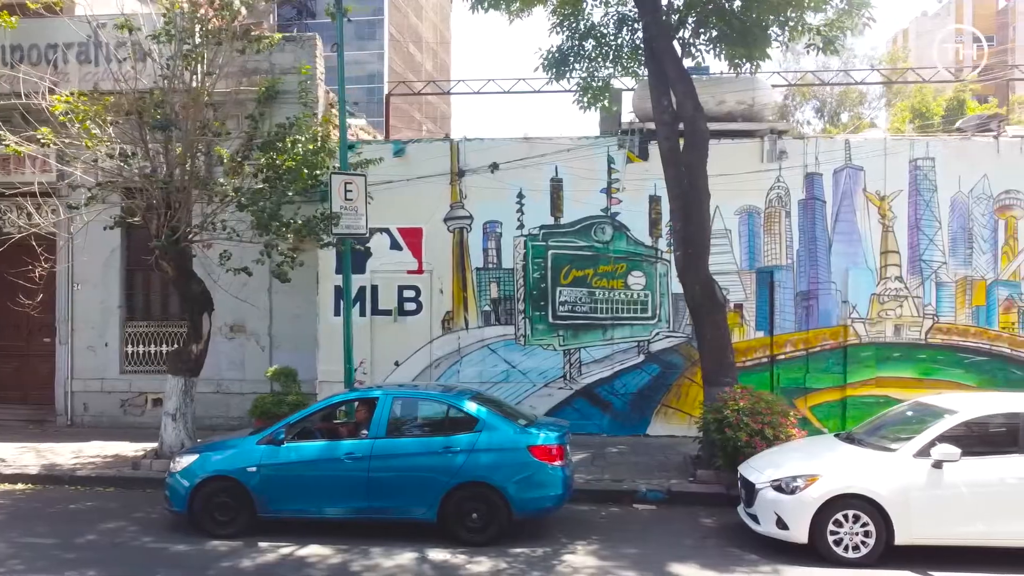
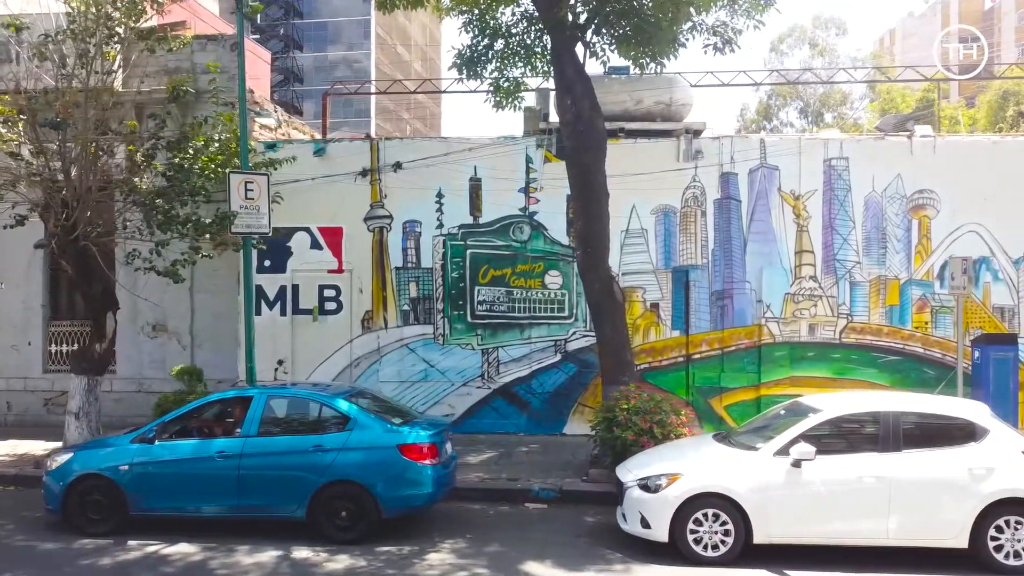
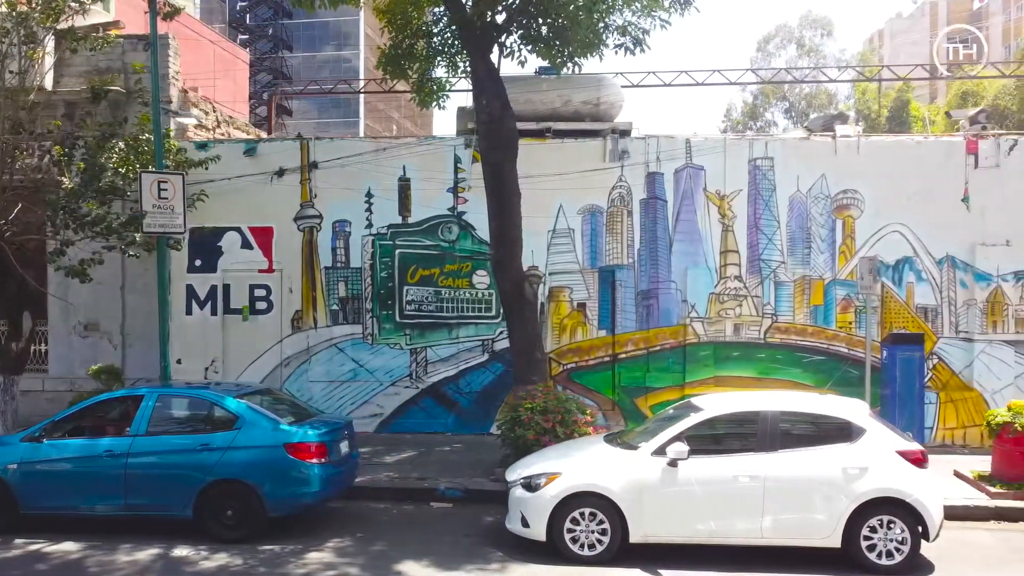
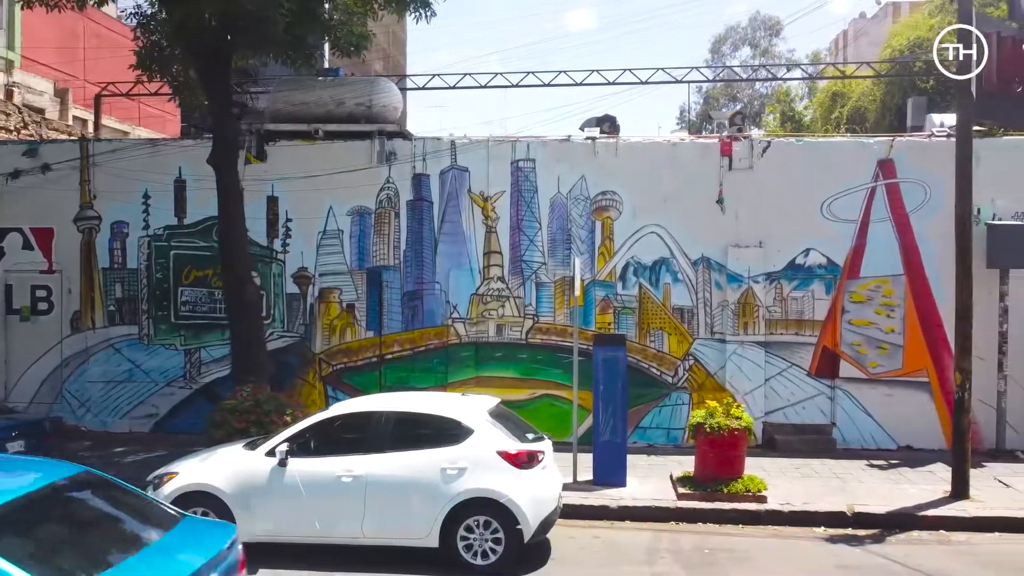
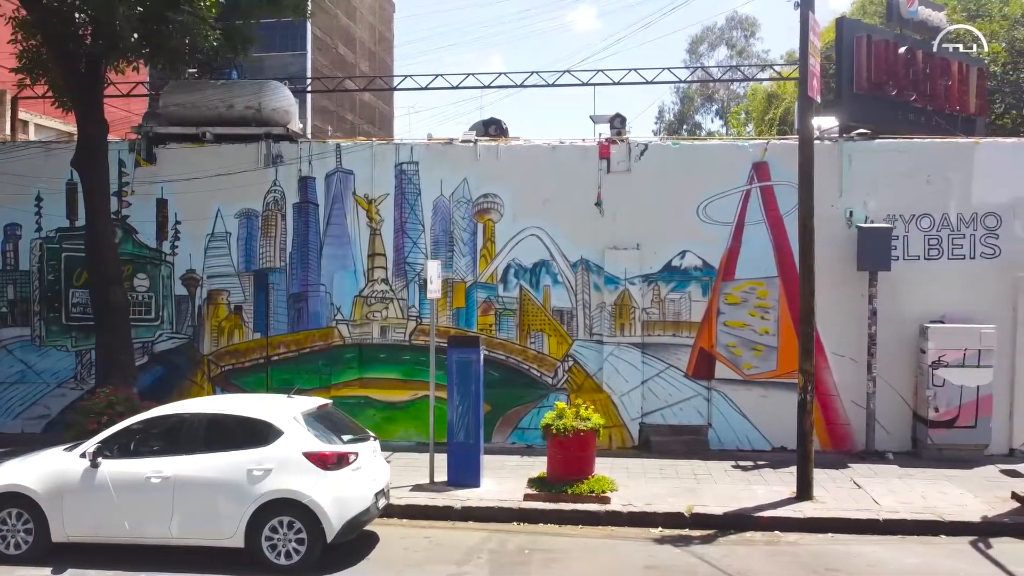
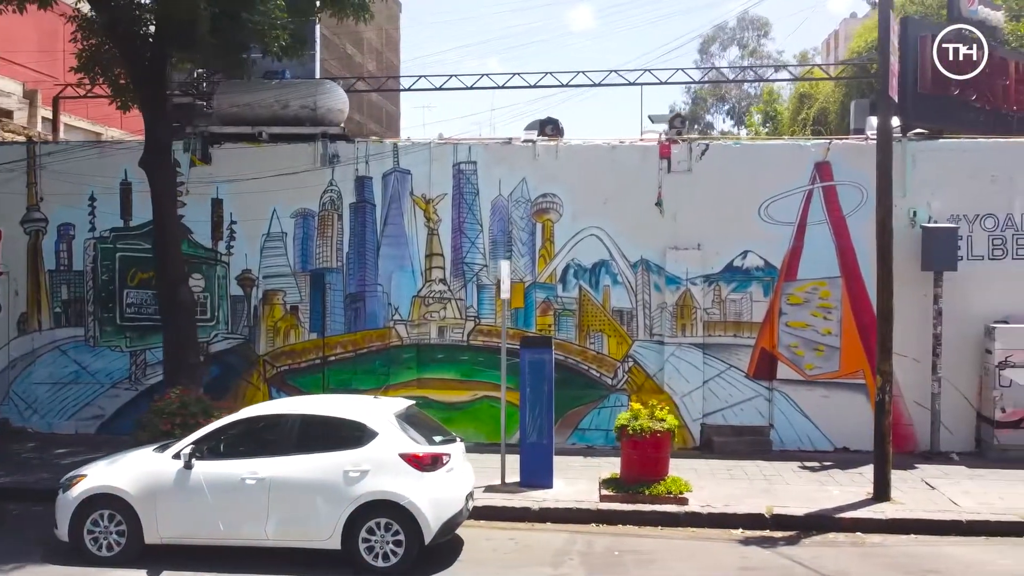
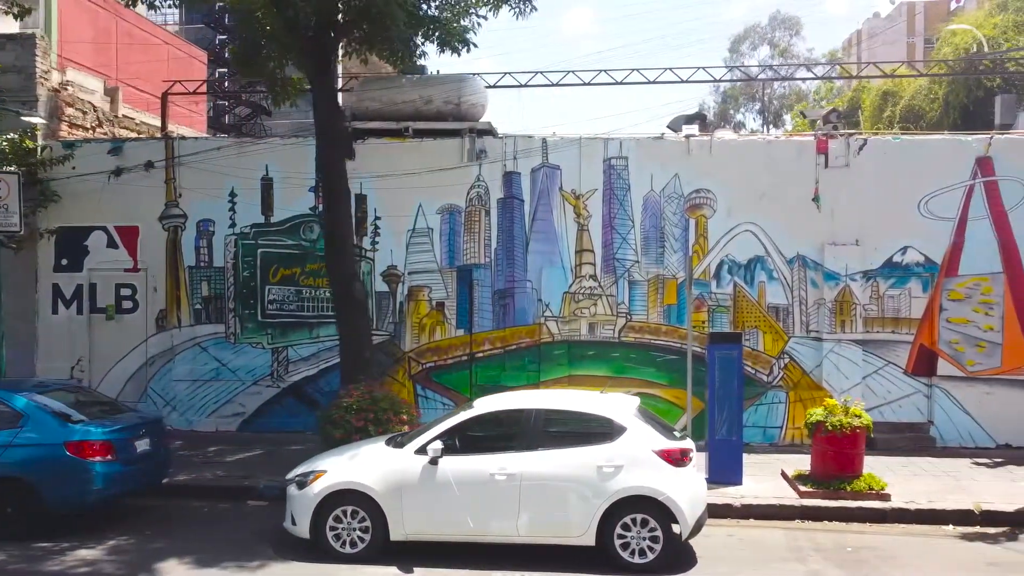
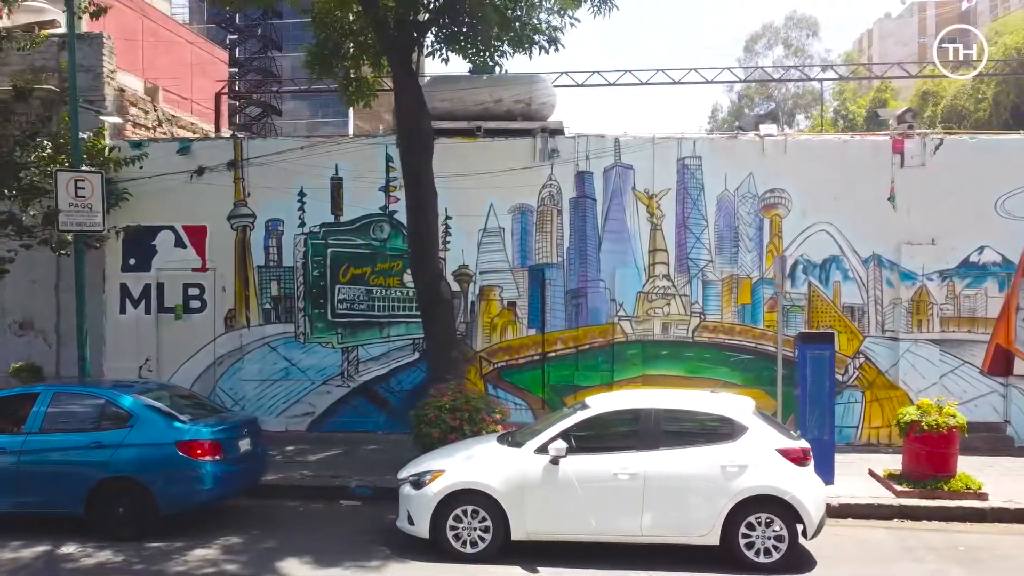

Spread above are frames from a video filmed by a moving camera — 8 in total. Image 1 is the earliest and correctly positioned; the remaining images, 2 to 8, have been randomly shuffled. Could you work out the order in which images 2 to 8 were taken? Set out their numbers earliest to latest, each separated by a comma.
2, 3, 8, 7, 4, 6, 5
